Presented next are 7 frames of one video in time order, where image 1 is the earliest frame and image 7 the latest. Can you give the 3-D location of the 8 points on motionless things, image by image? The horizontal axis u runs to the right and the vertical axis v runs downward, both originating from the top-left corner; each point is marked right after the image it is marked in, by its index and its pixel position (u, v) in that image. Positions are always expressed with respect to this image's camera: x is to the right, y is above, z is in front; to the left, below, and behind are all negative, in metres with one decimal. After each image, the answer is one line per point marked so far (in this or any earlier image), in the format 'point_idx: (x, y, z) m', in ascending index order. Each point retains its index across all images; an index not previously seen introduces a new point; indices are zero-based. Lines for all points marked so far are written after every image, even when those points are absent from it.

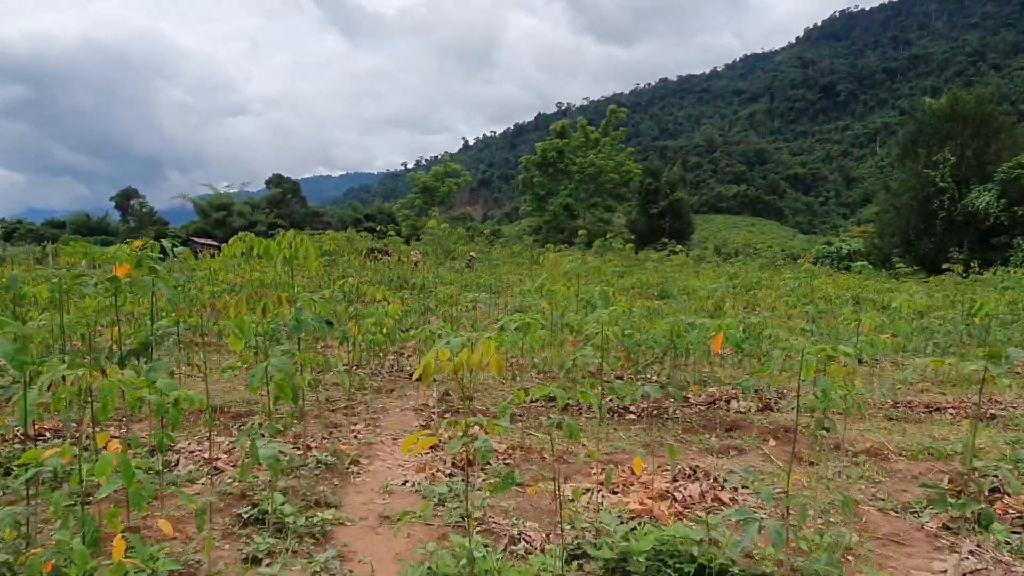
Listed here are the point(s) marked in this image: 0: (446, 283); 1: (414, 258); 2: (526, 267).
0: (-0.8, +0.1, +9.2) m
1: (-1.7, +0.5, +12.5) m
2: (+0.2, +0.4, +13.4) m
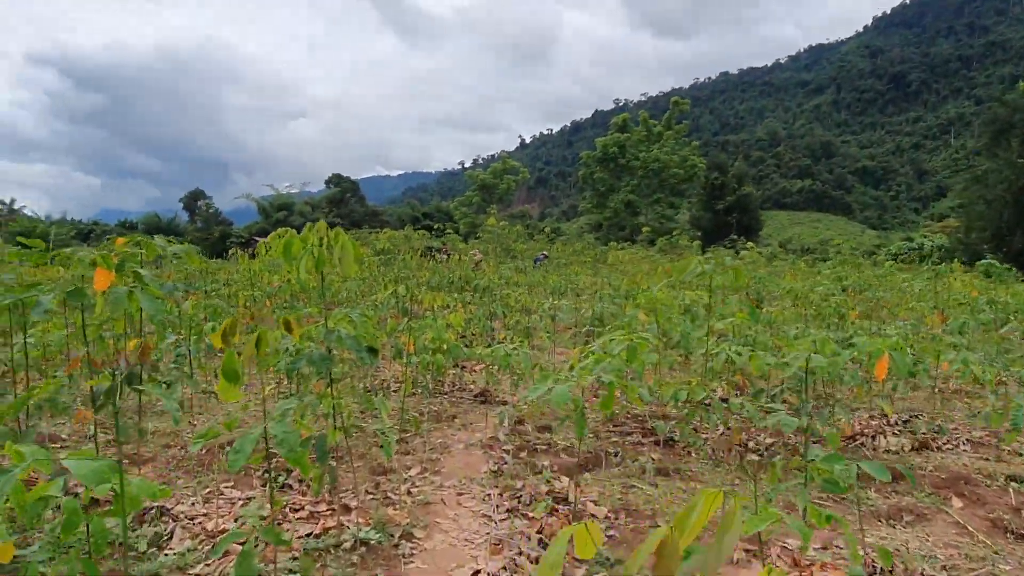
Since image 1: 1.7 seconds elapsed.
0: (0.0, 0.0, +8.4) m
1: (-0.6, +0.5, +11.7) m
2: (+1.3, +0.3, +12.5) m
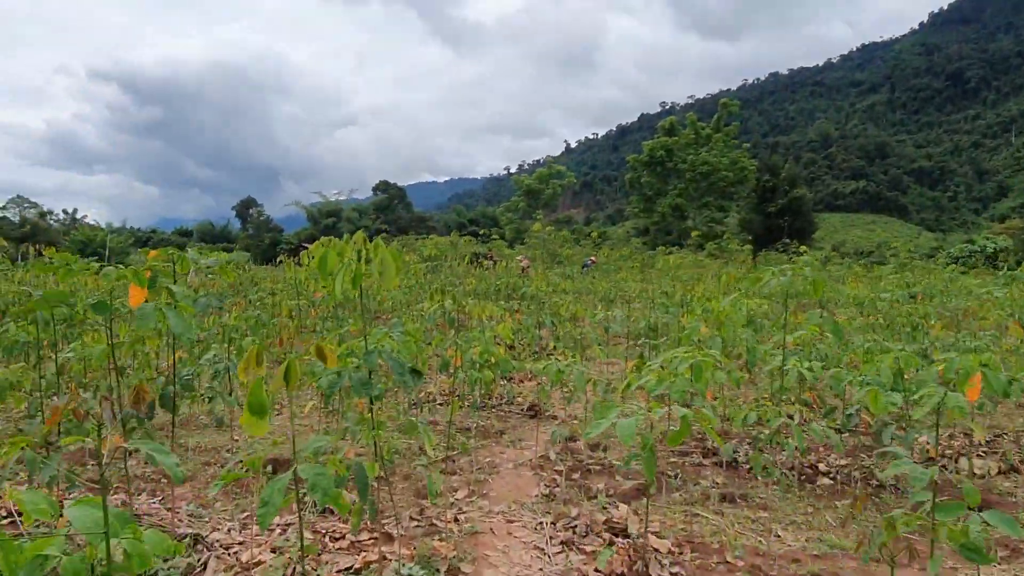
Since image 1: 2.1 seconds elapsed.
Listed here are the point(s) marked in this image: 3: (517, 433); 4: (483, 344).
0: (+0.5, 0.0, +8.1) m
1: (+0.1, +0.4, +11.5) m
2: (+2.1, +0.2, +12.2) m
3: (0.0, -0.8, +4.0) m
4: (-0.2, -0.3, +3.9) m
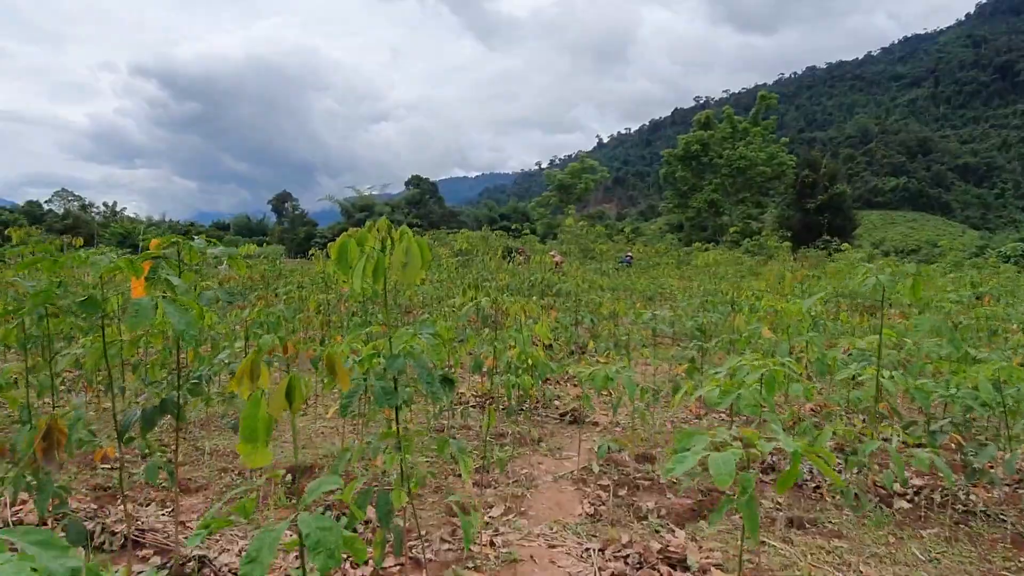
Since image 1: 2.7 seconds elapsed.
0: (+0.9, 0.0, +7.8) m
1: (+0.7, +0.4, +11.2) m
2: (+2.7, +0.3, +11.8) m
3: (+0.2, -0.8, +3.7) m
4: (0.0, -0.3, +3.6) m
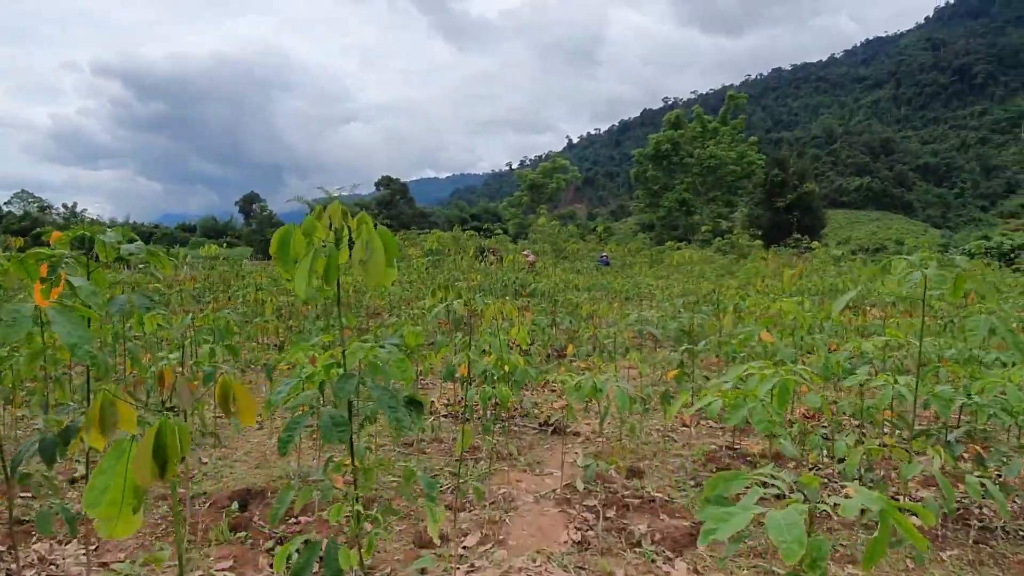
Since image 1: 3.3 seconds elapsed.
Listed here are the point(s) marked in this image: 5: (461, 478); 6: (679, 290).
0: (+0.6, 0.0, +7.5) m
1: (+0.2, +0.4, +10.9) m
2: (+2.2, +0.3, +11.6) m
3: (+0.1, -0.8, +3.4) m
4: (-0.1, -0.3, +3.2) m
5: (-0.2, -0.8, +3.0) m
6: (+1.7, 0.0, +7.4) m
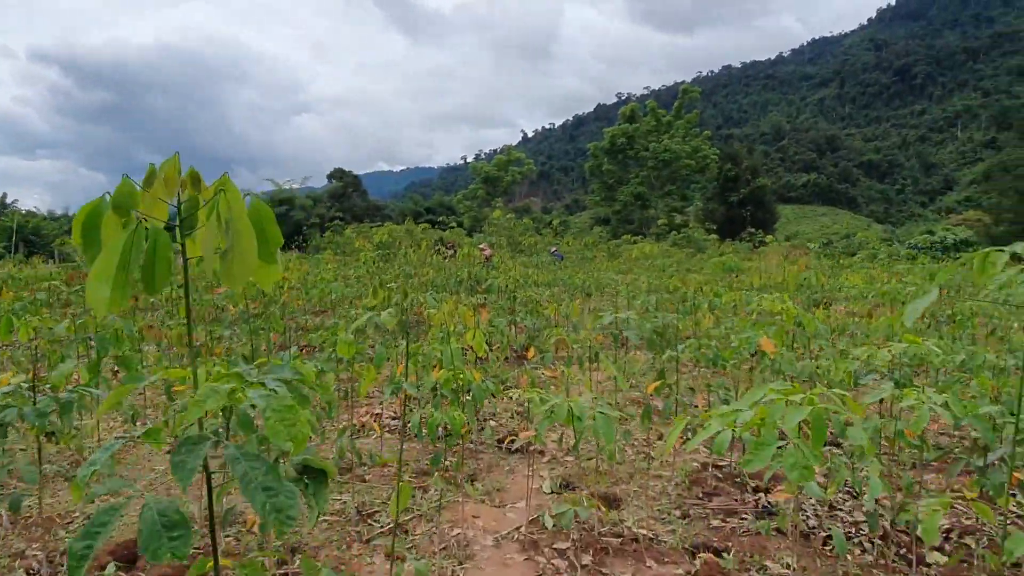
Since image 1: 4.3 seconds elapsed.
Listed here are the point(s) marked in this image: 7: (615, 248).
0: (+0.2, 0.0, +7.1) m
1: (-0.4, +0.5, +10.4) m
2: (+1.5, +0.4, +11.2) m
3: (-0.1, -0.8, +2.9) m
4: (-0.2, -0.3, +2.7) m
5: (-0.4, -0.8, +2.5) m
6: (+1.2, 0.0, +6.9) m
7: (+2.0, +0.7, +13.5) m
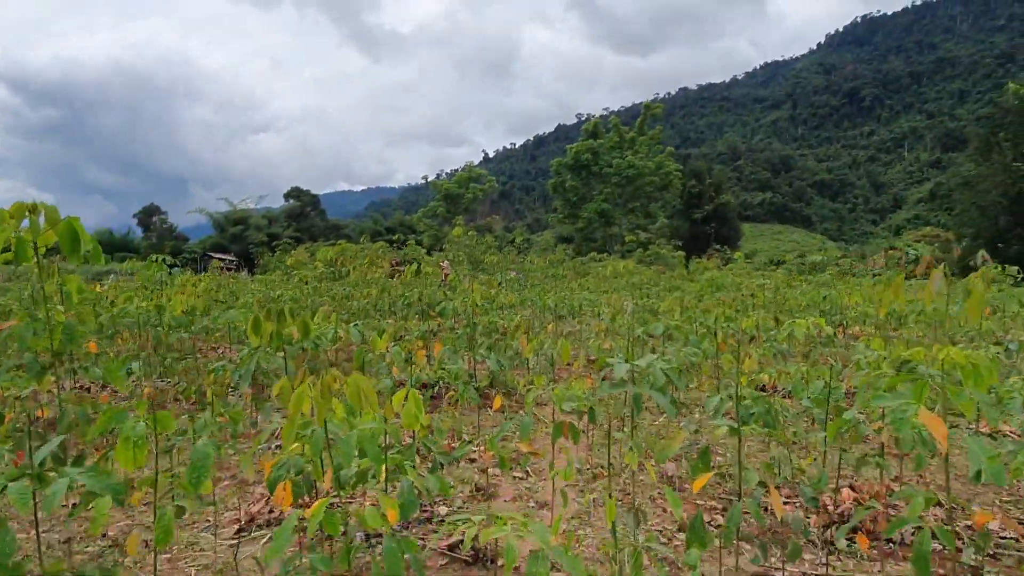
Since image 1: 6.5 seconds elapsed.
0: (-0.2, -0.1, +5.9) m
1: (-0.9, +0.2, +9.2) m
2: (+1.0, +0.1, +10.1) m
3: (-0.2, -0.9, +1.7) m
4: (-0.3, -0.3, +1.6) m
5: (-0.4, -0.9, +1.3) m
6: (+0.9, -0.1, +5.8) m
7: (+1.3, +0.4, +12.5) m
